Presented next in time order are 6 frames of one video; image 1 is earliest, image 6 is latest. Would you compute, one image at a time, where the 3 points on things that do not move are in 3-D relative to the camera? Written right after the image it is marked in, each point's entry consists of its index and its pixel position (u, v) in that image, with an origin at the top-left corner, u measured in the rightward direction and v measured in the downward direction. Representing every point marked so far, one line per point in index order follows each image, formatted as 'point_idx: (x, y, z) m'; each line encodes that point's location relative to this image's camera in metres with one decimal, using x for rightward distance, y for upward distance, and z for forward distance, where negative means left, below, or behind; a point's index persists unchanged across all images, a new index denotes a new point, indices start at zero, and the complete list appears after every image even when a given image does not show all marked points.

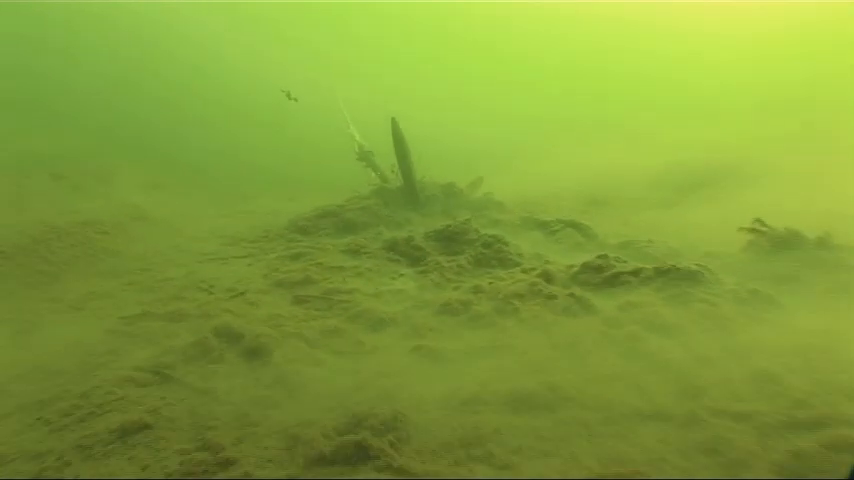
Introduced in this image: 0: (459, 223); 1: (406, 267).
0: (+0.3, +0.2, +8.2) m
1: (-0.2, -0.3, +7.3) m
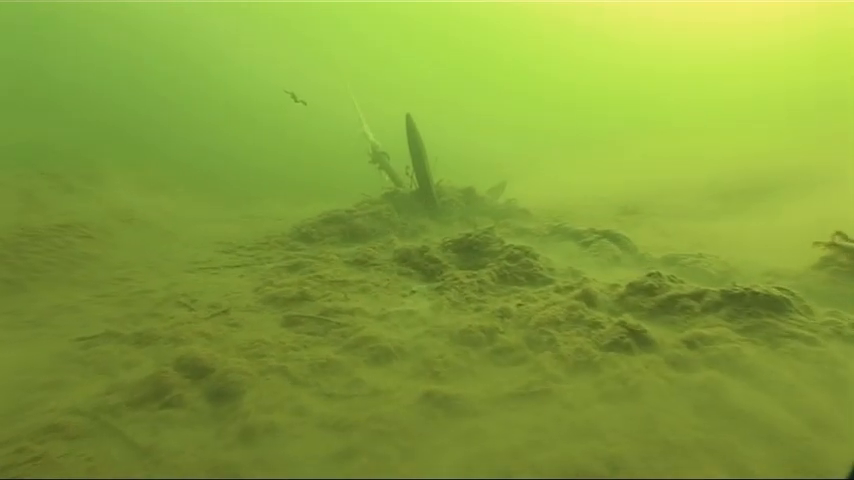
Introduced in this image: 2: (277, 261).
0: (+0.5, +0.1, +7.2) m
1: (-0.1, -0.3, +6.3) m
2: (-1.4, -0.2, +7.6) m
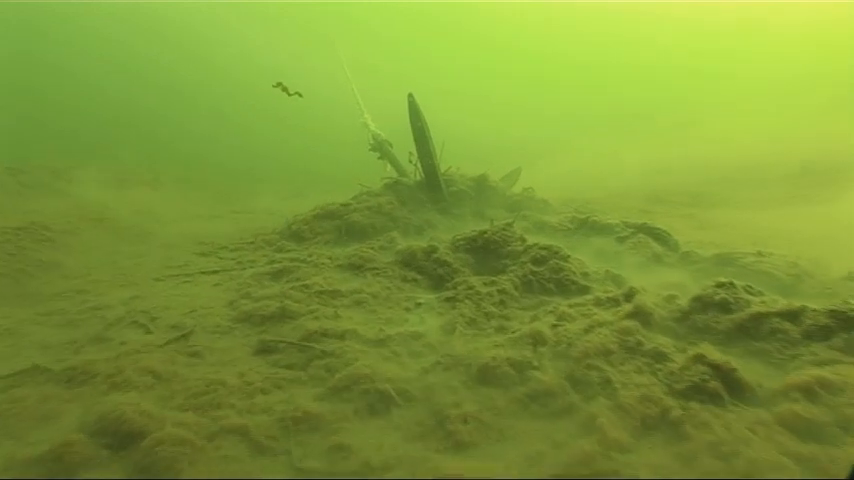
0: (+0.5, +0.1, +6.1) m
1: (0.0, -0.3, +5.3) m
2: (-1.3, -0.2, +6.5) m
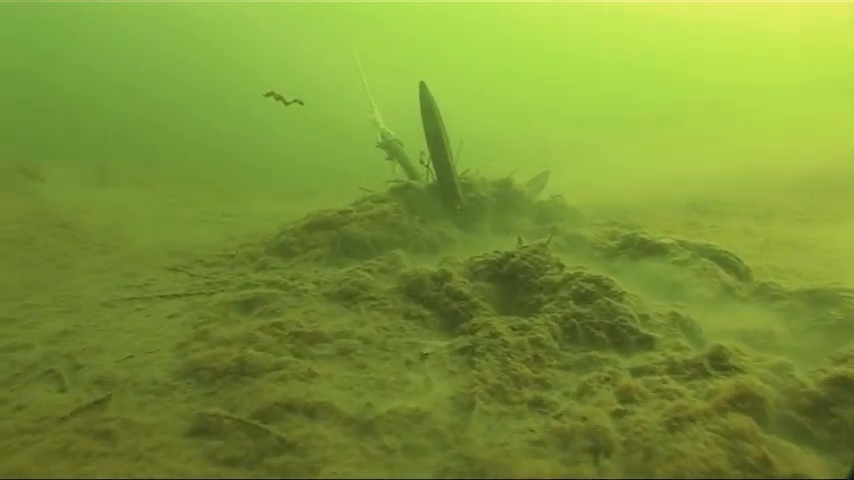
0: (+0.6, -0.1, +4.9) m
1: (0.0, -0.5, +4.0) m
2: (-1.3, -0.3, +5.3) m
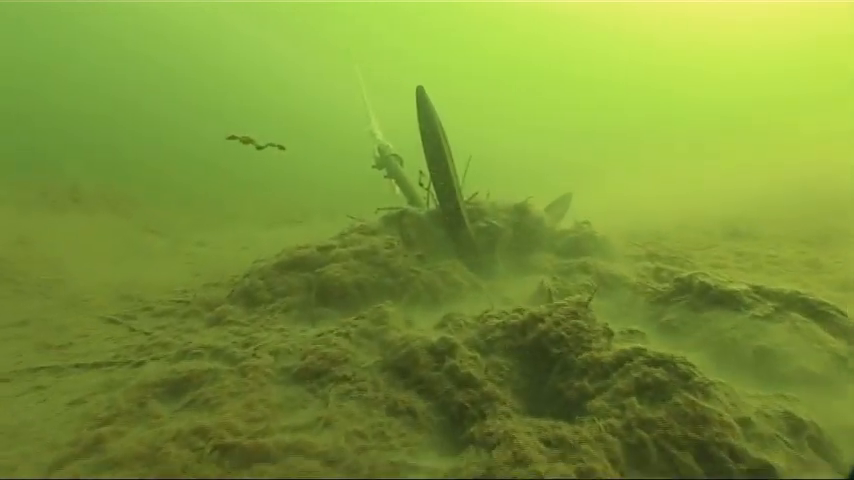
0: (+0.6, -0.3, +3.6) m
1: (0.0, -0.7, +2.7) m
2: (-1.3, -0.6, +4.0) m
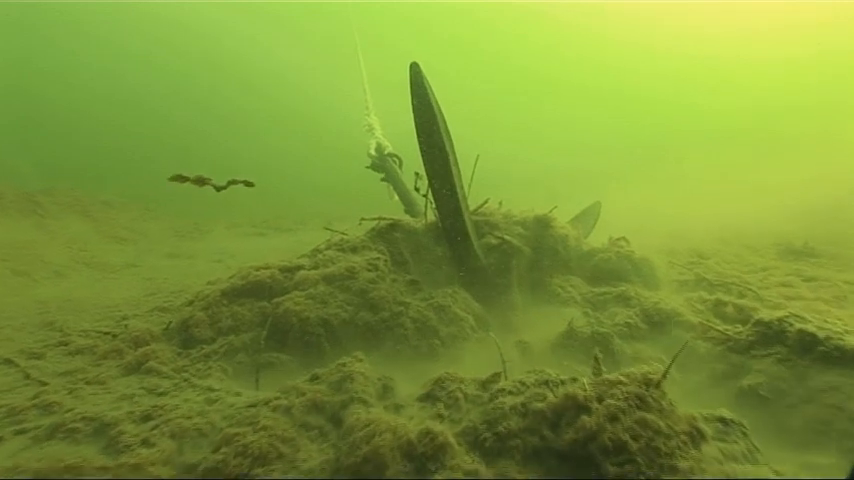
0: (+0.5, -0.4, +2.3) m
1: (-0.1, -0.8, +1.4) m
2: (-1.3, -0.7, +2.7) m
